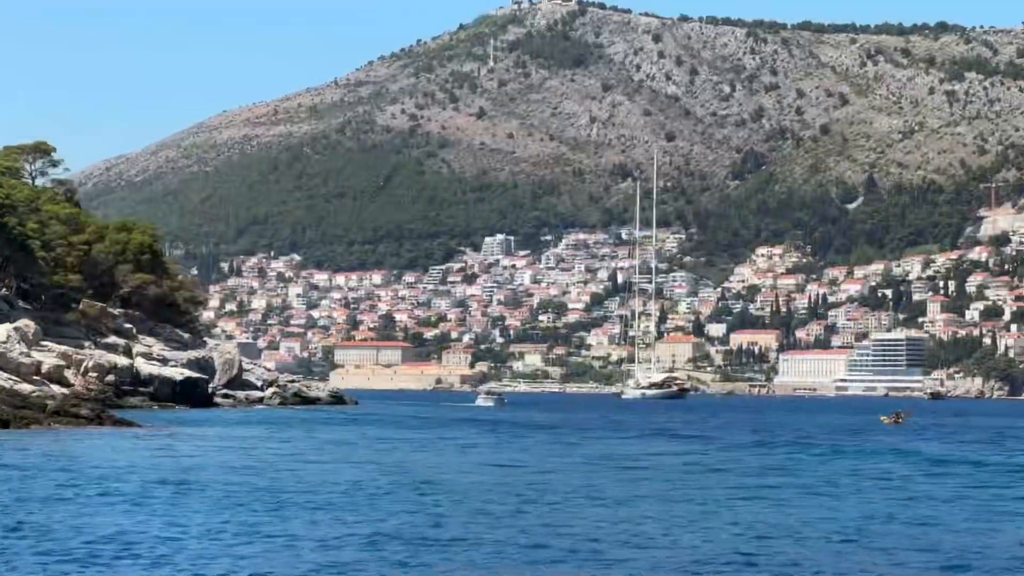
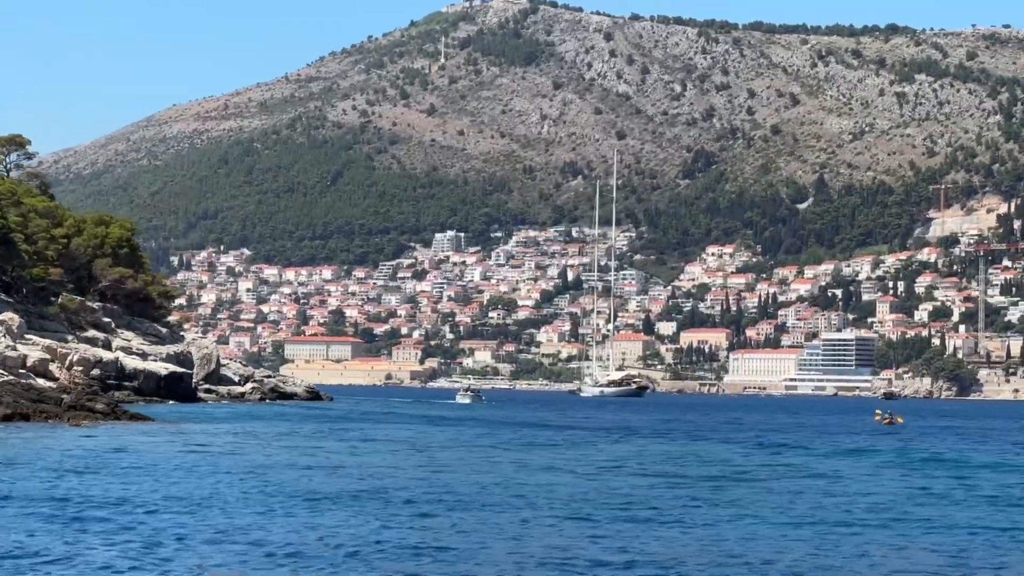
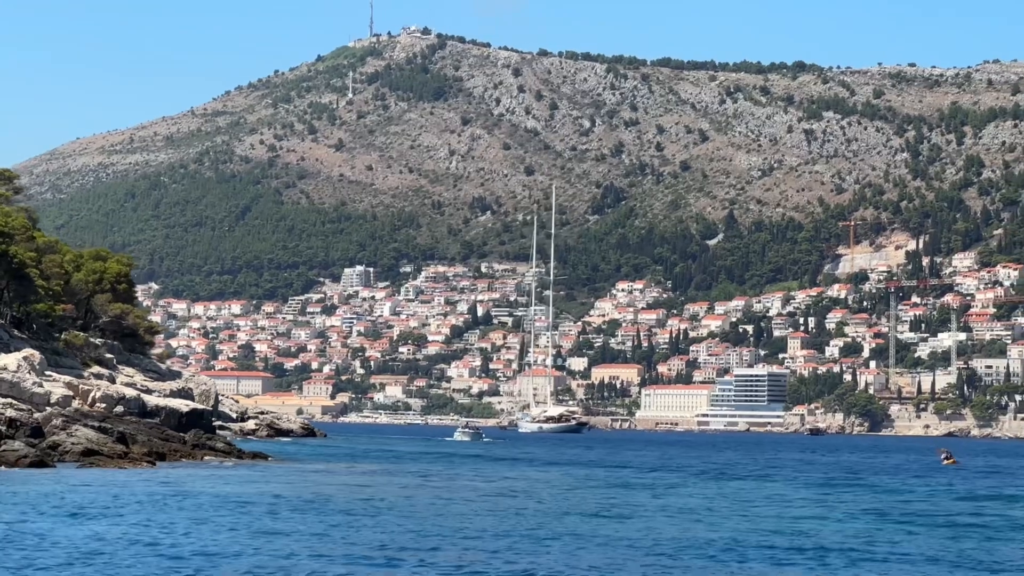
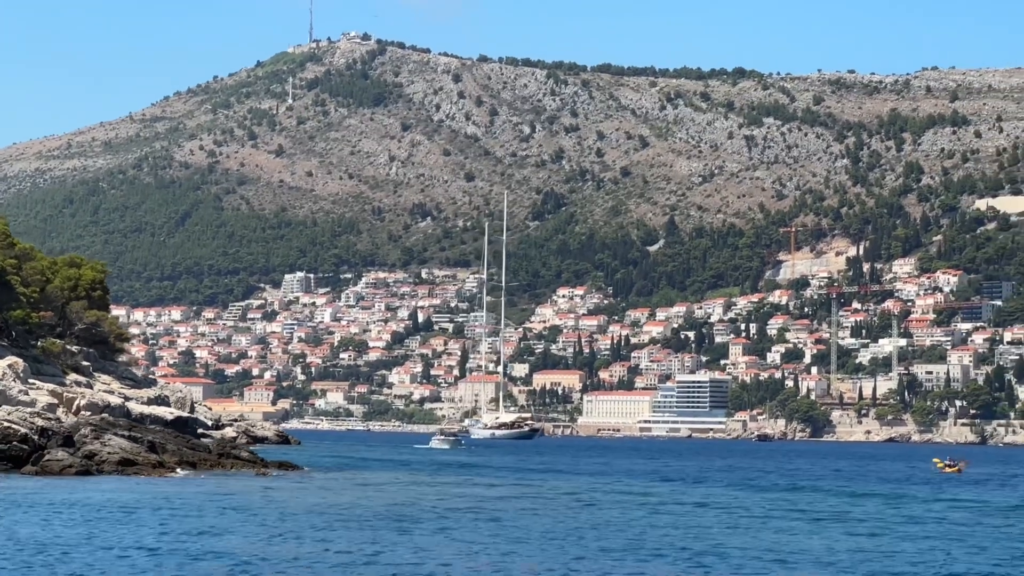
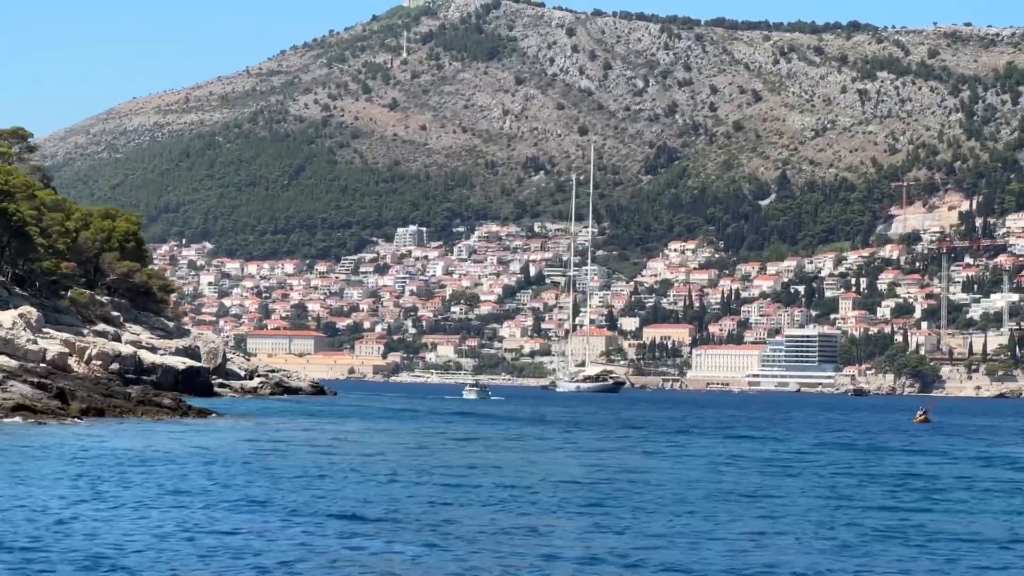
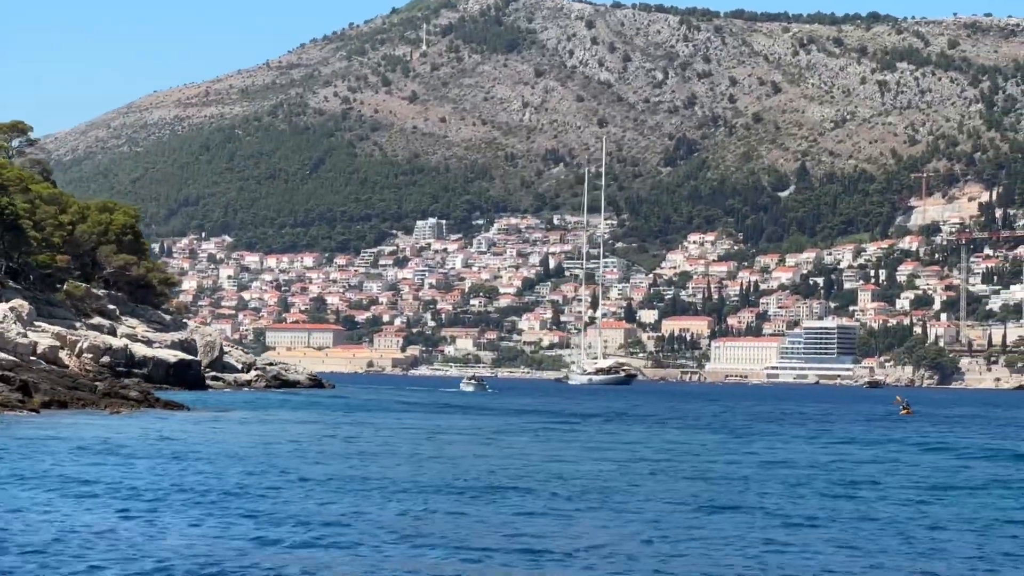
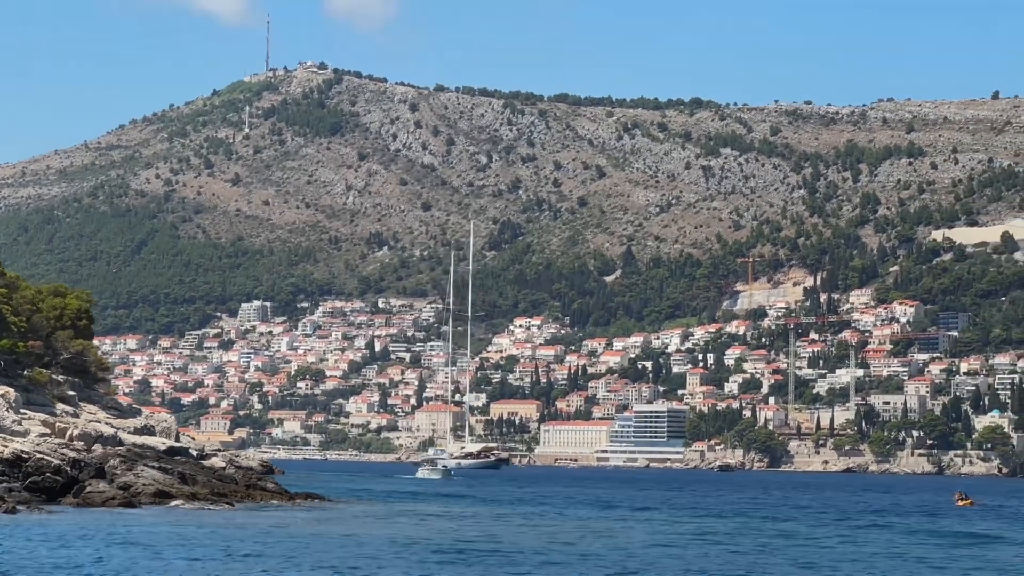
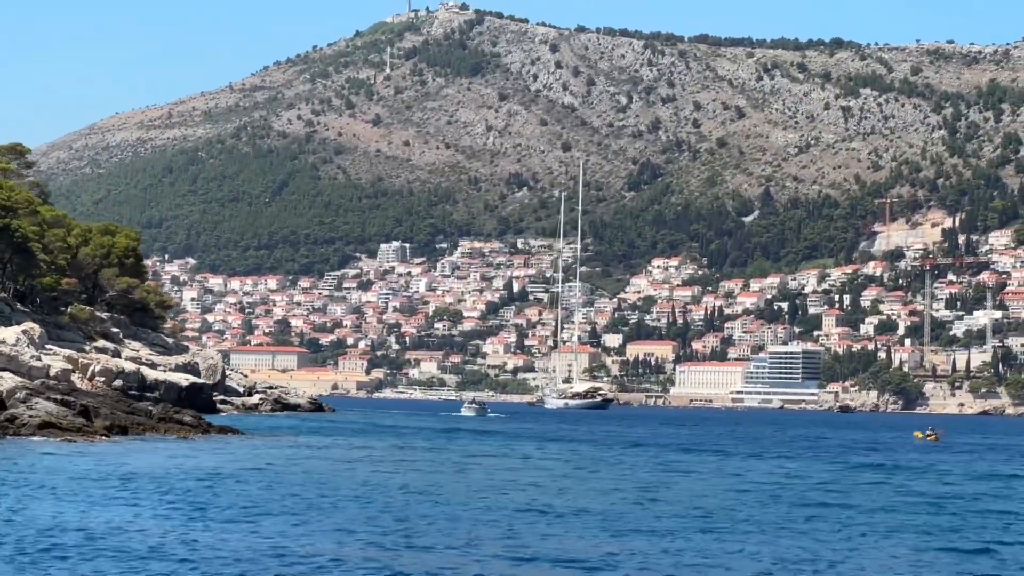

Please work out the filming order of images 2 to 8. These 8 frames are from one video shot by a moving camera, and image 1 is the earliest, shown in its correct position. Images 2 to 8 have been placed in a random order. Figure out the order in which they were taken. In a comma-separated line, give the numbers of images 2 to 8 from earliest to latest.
2, 6, 5, 8, 3, 4, 7
